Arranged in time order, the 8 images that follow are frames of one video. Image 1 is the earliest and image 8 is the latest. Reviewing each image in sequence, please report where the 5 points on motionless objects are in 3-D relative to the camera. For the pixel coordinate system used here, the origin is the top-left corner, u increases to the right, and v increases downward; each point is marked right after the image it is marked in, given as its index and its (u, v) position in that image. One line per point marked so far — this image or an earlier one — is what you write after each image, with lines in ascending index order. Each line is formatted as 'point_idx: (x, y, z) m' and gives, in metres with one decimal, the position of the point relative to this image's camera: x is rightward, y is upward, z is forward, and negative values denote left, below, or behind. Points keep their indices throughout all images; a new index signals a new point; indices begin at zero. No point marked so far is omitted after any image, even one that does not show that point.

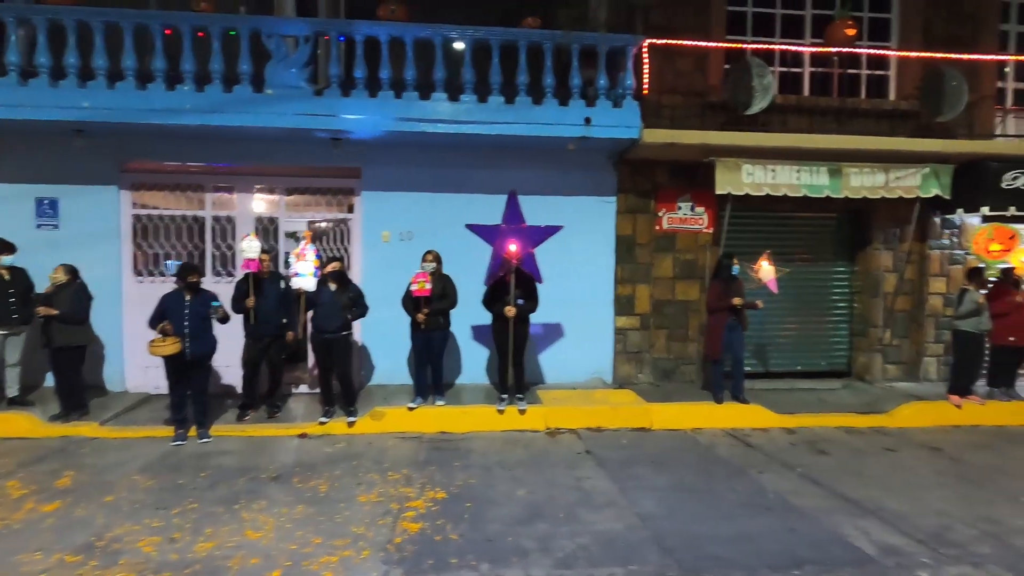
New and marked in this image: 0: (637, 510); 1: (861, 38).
0: (+1.0, -1.7, +4.2) m
1: (+5.1, +3.6, +7.9) m
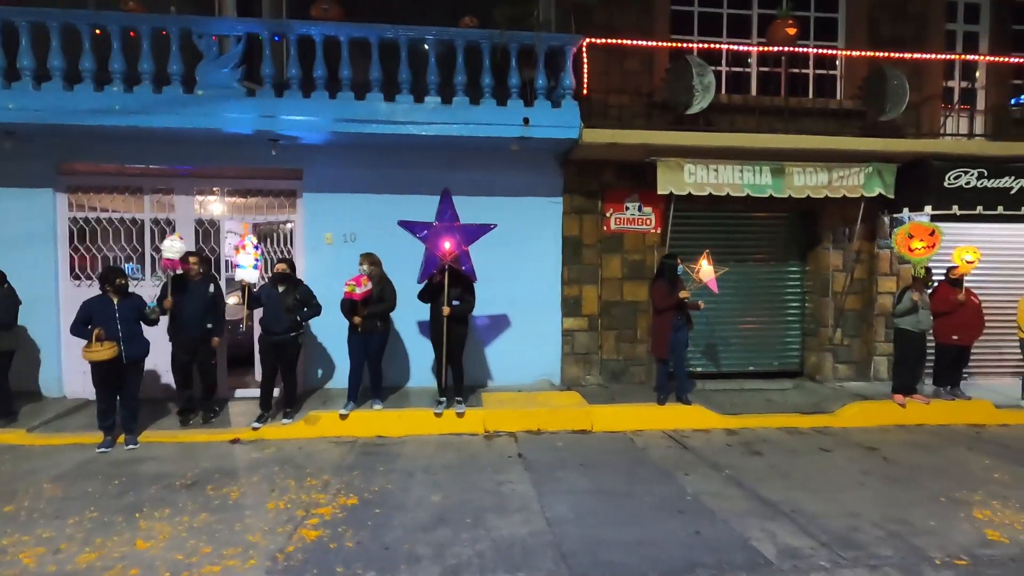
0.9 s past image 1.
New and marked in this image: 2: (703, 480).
0: (+0.3, -1.7, +4.1) m
1: (+4.3, +3.6, +7.9) m
2: (+1.7, -1.7, +4.9) m
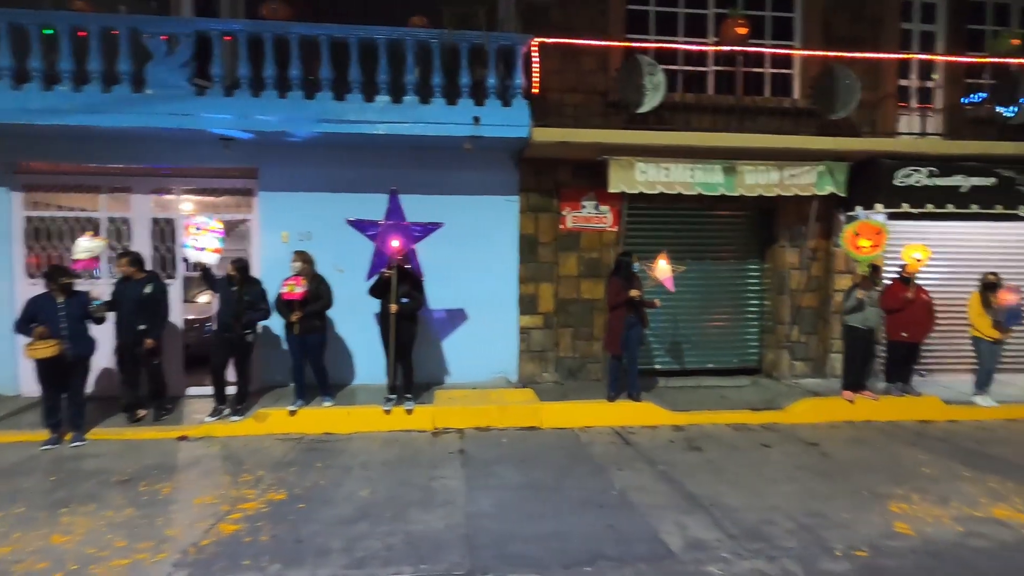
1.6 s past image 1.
0: (-0.3, -1.7, +4.2) m
1: (+3.7, +3.7, +7.9) m
2: (+1.1, -1.7, +5.0) m
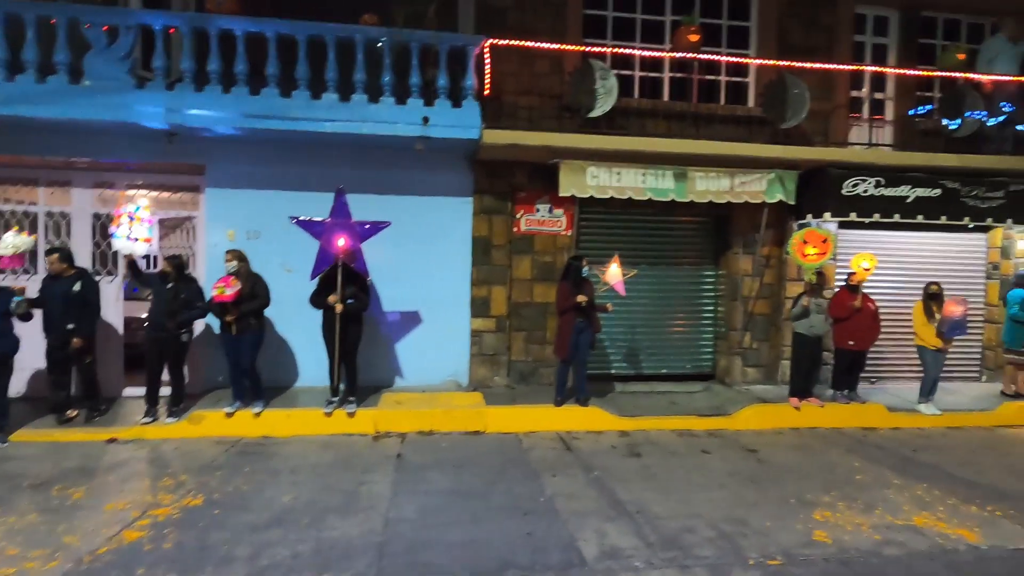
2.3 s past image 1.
0: (-0.9, -1.7, +4.1) m
1: (+3.1, +3.6, +8.0) m
2: (+0.5, -1.7, +4.9) m
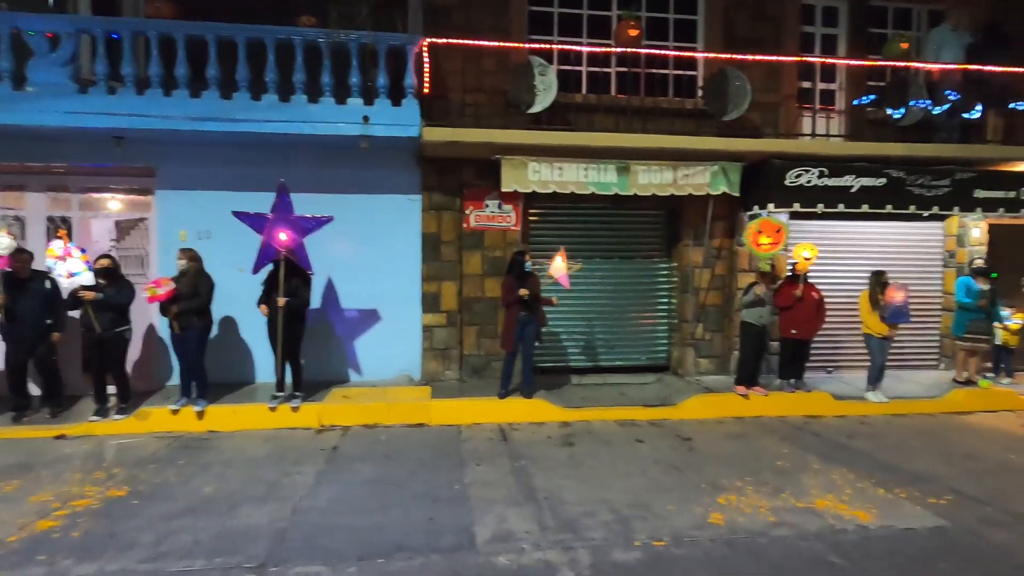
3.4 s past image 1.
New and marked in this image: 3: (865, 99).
0: (-1.6, -1.7, +4.2) m
1: (+2.3, +3.7, +8.0) m
2: (-0.2, -1.7, +5.0) m
3: (+5.2, +2.8, +8.1) m
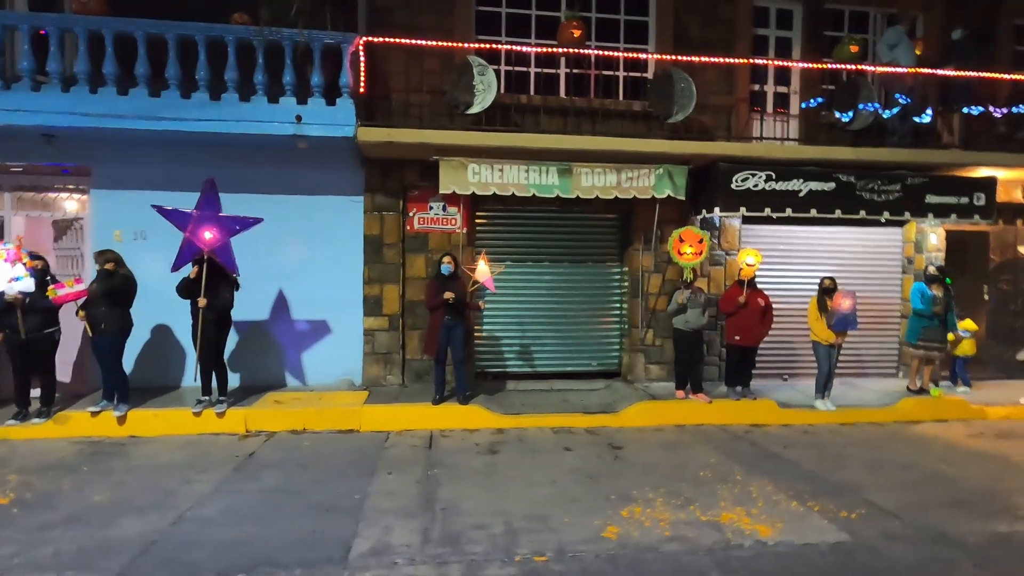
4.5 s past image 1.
0: (-2.4, -1.7, +4.1) m
1: (+1.5, +3.6, +7.9) m
2: (-1.0, -1.7, +4.9) m
3: (+4.4, +2.7, +7.9) m
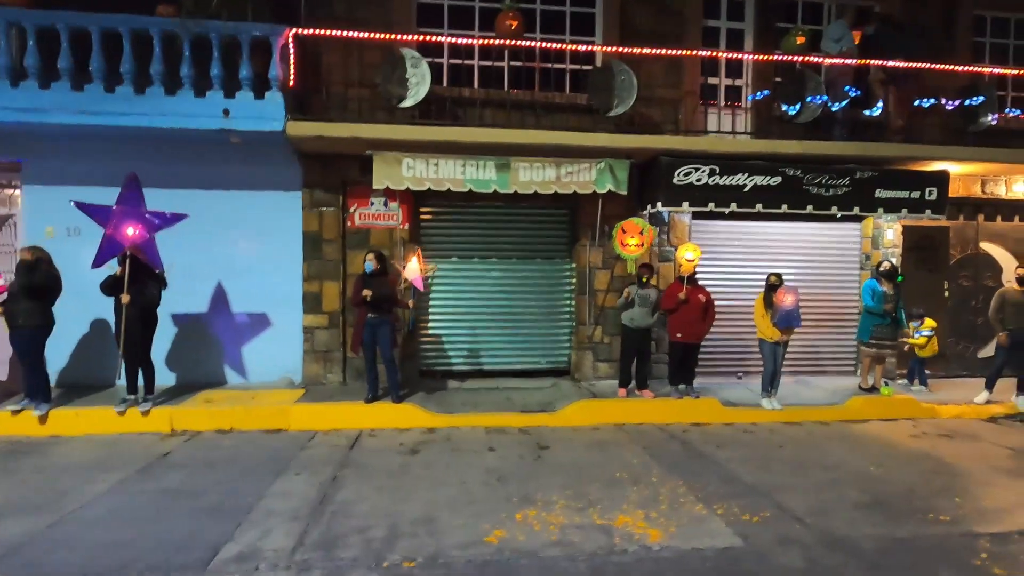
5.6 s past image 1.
0: (-3.3, -1.7, +4.0) m
1: (+0.7, +3.7, +7.8) m
2: (-1.8, -1.7, +4.8) m
3: (+3.6, +2.8, +7.8) m
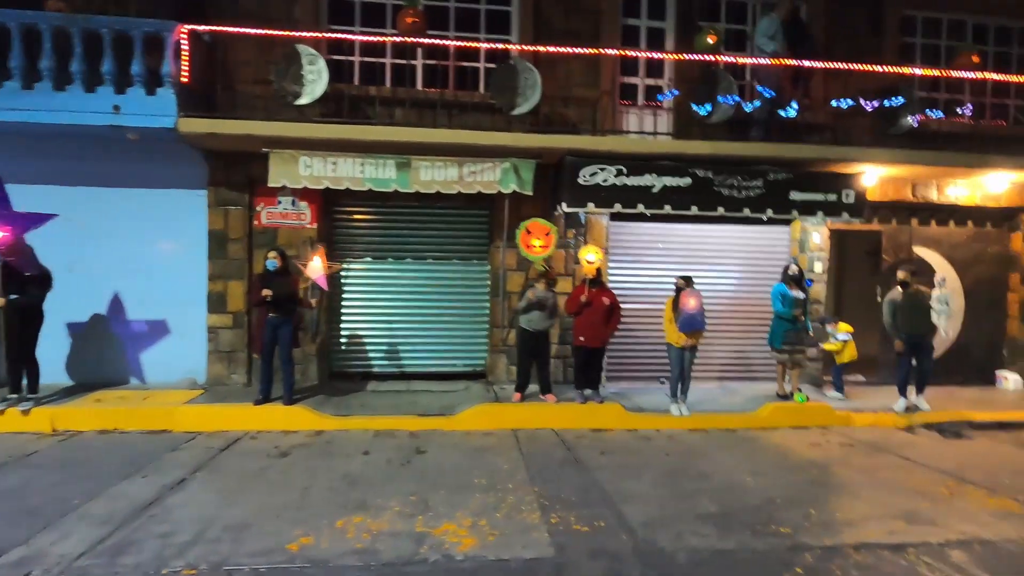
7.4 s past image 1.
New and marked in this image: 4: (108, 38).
0: (-4.6, -1.6, +3.9) m
1: (-0.5, +3.6, +7.7) m
2: (-3.1, -1.7, +4.7) m
3: (+2.4, +2.7, +7.7) m
4: (-4.7, +2.9, +6.4) m
